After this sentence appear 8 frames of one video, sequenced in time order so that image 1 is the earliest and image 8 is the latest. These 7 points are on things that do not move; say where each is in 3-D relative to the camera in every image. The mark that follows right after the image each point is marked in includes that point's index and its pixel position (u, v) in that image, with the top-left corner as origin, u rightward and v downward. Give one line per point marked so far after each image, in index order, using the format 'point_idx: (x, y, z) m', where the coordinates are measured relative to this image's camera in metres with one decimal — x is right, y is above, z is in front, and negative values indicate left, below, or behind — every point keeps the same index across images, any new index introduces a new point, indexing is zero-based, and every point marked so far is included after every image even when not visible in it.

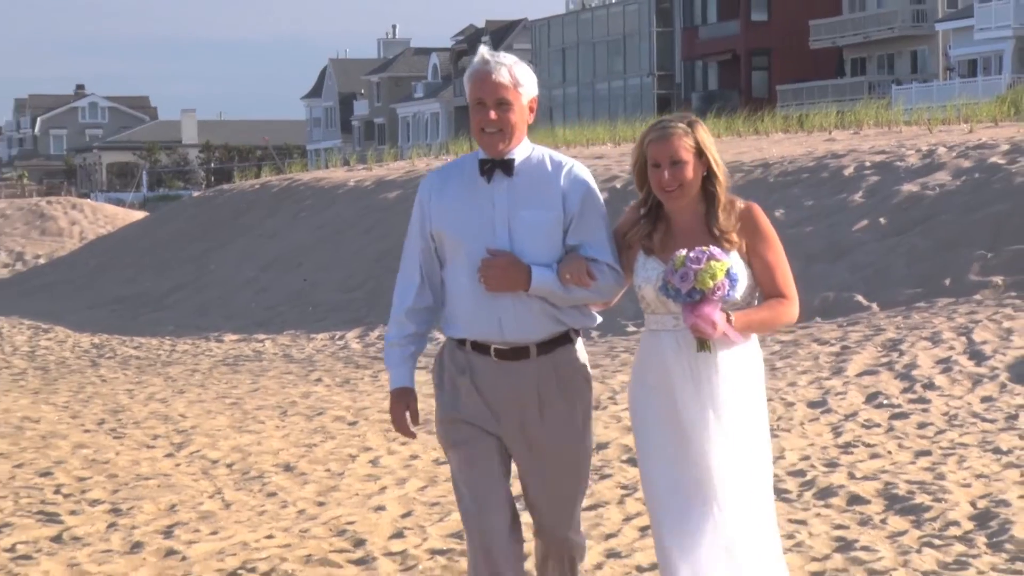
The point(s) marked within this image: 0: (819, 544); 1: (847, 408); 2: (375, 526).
0: (+1.3, -1.1, +4.8) m
1: (+1.9, -0.6, +6.4) m
2: (-0.6, -1.0, +5.5) m
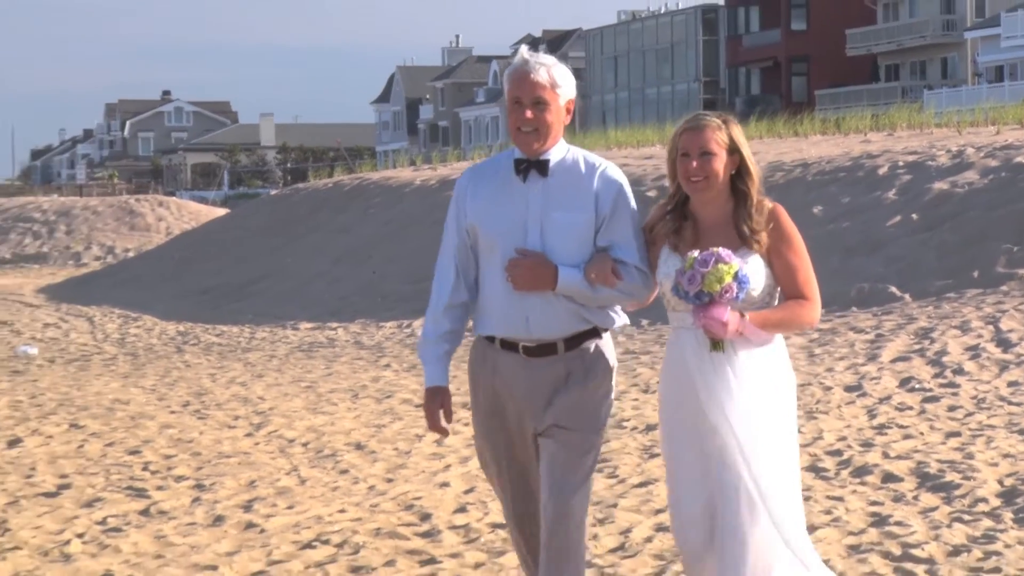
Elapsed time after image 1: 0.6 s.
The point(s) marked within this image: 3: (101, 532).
0: (+1.6, -1.0, +5.1) m
1: (+2.2, -0.6, +6.7) m
2: (-0.3, -1.0, +5.8) m
3: (-1.9, -1.1, +5.2) m
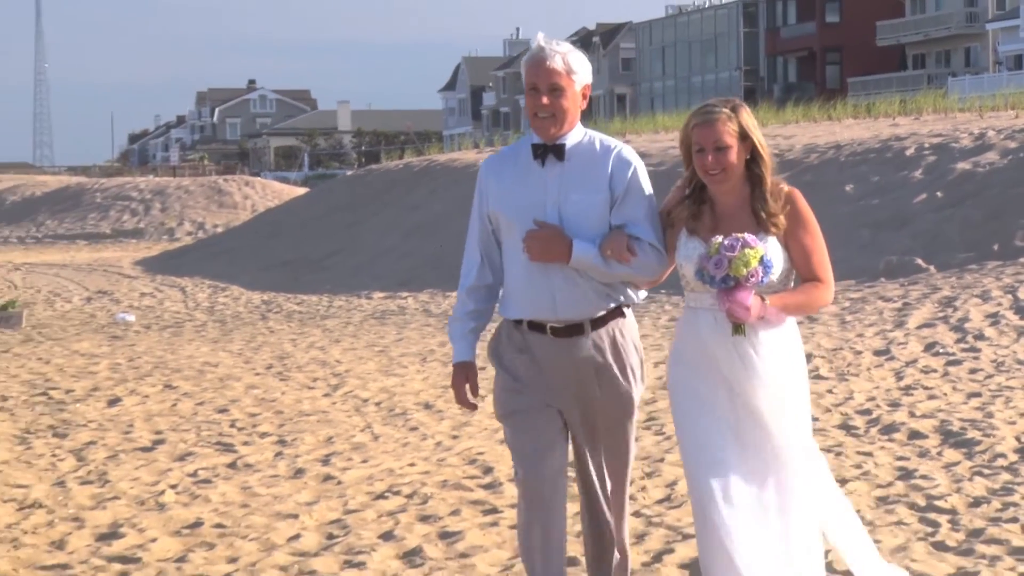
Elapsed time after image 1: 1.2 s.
0: (+1.8, -0.9, +5.5) m
1: (+2.5, -0.4, +7.1) m
2: (0.0, -0.9, +6.3) m
3: (-1.6, -1.0, +5.7) m
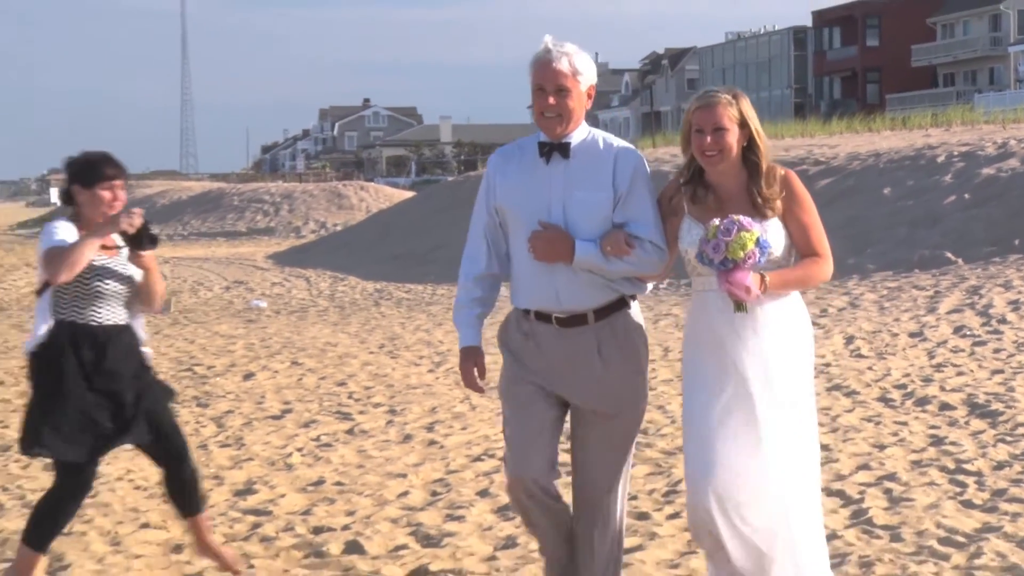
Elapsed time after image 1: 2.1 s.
0: (+2.3, -0.9, +6.3) m
1: (+3.0, -0.4, +7.9) m
2: (+0.5, -0.8, +7.1) m
3: (-1.2, -0.9, +6.6) m
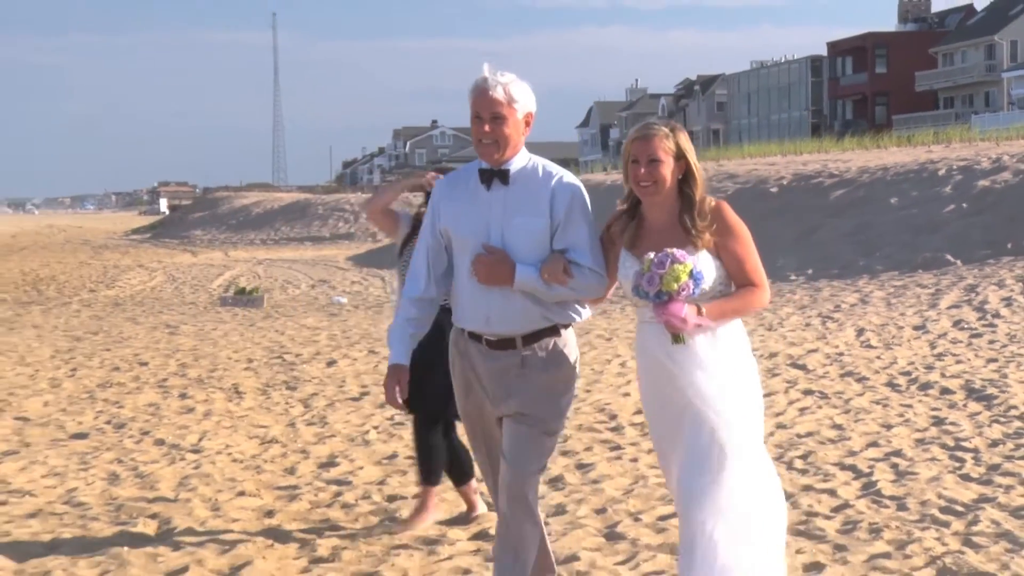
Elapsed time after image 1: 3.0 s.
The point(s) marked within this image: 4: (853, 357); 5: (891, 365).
0: (+2.6, -0.8, +7.1) m
1: (+3.4, -0.3, +8.7) m
2: (+0.8, -0.8, +7.9) m
3: (-0.8, -0.9, +7.5) m
4: (+2.6, -0.5, +8.6) m
5: (+2.7, -0.6, +8.0) m
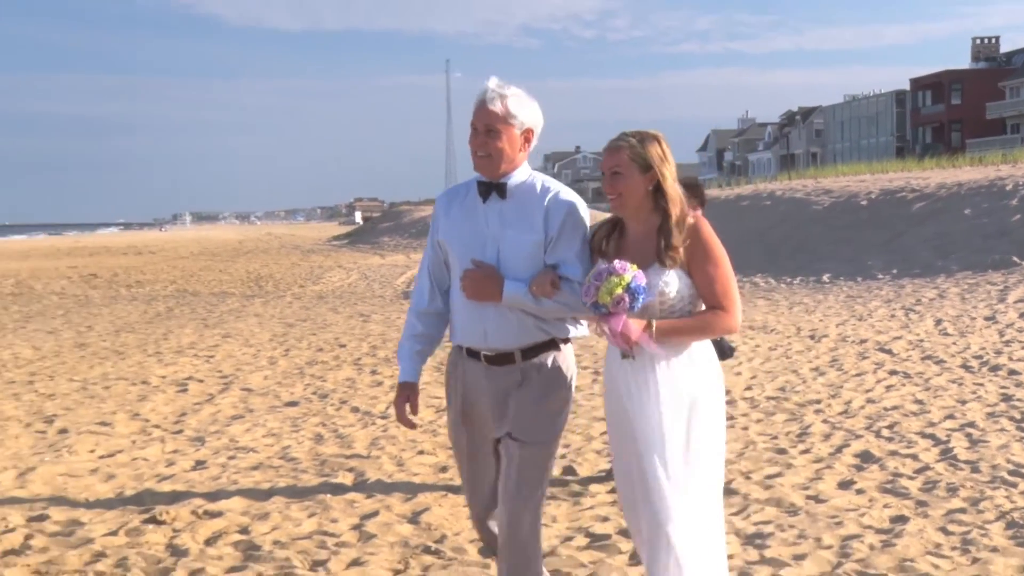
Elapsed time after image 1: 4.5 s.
0: (+3.6, -0.8, +8.4) m
1: (+4.5, -0.3, +9.9) m
2: (+1.9, -0.8, +9.4) m
3: (+0.2, -0.9, +9.0) m
4: (+3.7, -0.5, +9.9) m
5: (+3.8, -0.6, +9.3) m
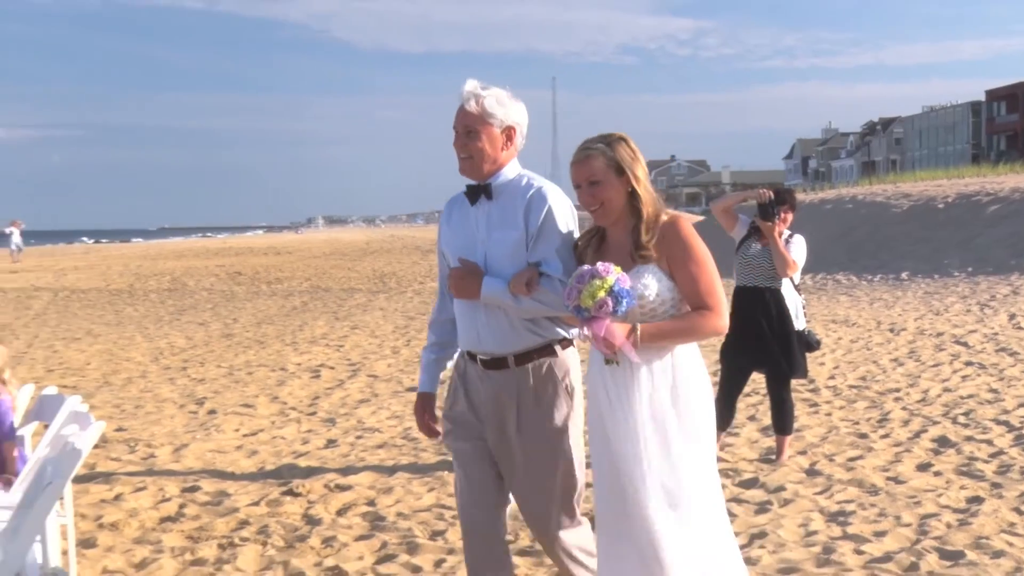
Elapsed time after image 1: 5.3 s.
0: (+4.5, -0.8, +9.0) m
1: (+5.4, -0.3, +10.5) m
2: (+2.8, -0.8, +10.1) m
3: (+1.1, -0.9, +9.8) m
4: (+4.6, -0.5, +10.5) m
5: (+4.7, -0.6, +9.9) m
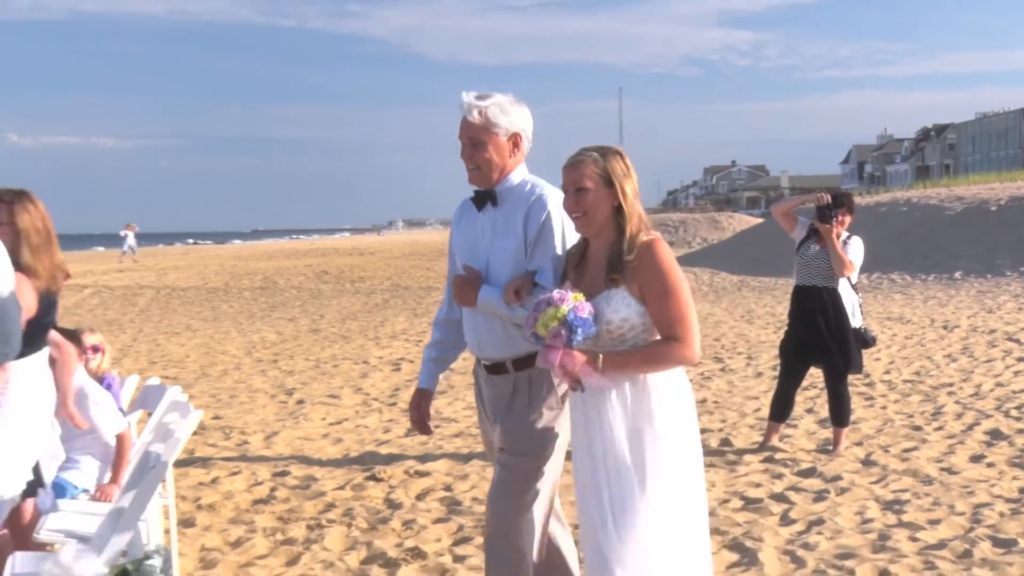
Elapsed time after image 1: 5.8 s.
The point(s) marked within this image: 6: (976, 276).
0: (+5.0, -0.8, +9.4) m
1: (+6.1, -0.3, +10.8) m
2: (+3.4, -0.8, +10.5) m
3: (+1.7, -0.9, +10.4) m
4: (+5.3, -0.5, +10.8) m
5: (+5.3, -0.5, +10.3) m
6: (+6.9, +0.1, +16.6) m
